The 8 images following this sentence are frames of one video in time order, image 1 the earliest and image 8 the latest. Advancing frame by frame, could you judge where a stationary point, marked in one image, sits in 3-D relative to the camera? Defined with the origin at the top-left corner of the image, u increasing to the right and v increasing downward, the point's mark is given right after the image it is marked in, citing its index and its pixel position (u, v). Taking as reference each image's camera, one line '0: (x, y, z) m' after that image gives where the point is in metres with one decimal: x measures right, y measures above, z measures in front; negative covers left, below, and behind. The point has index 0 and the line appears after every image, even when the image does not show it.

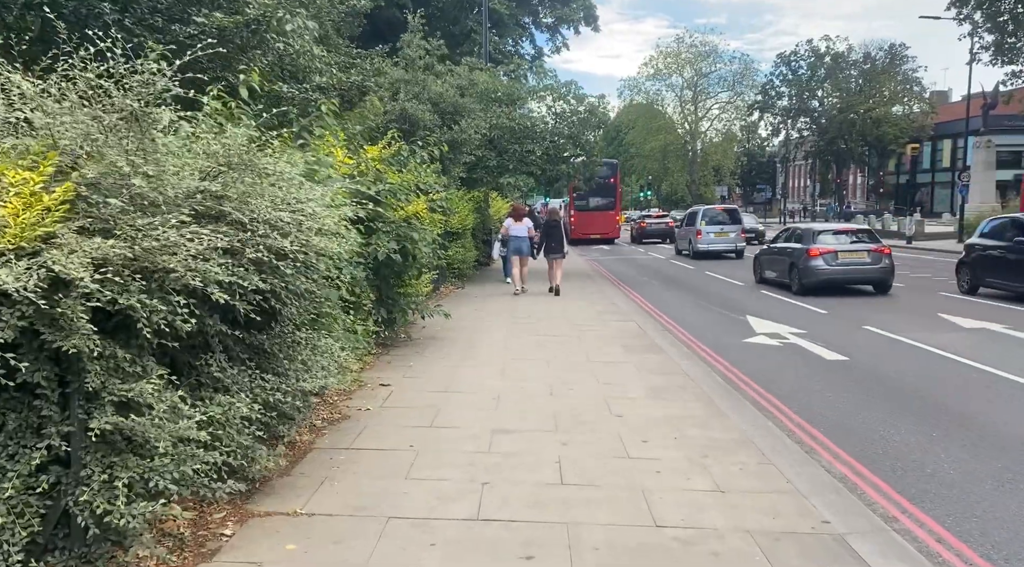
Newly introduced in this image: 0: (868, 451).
0: (+2.8, -1.3, +6.0) m
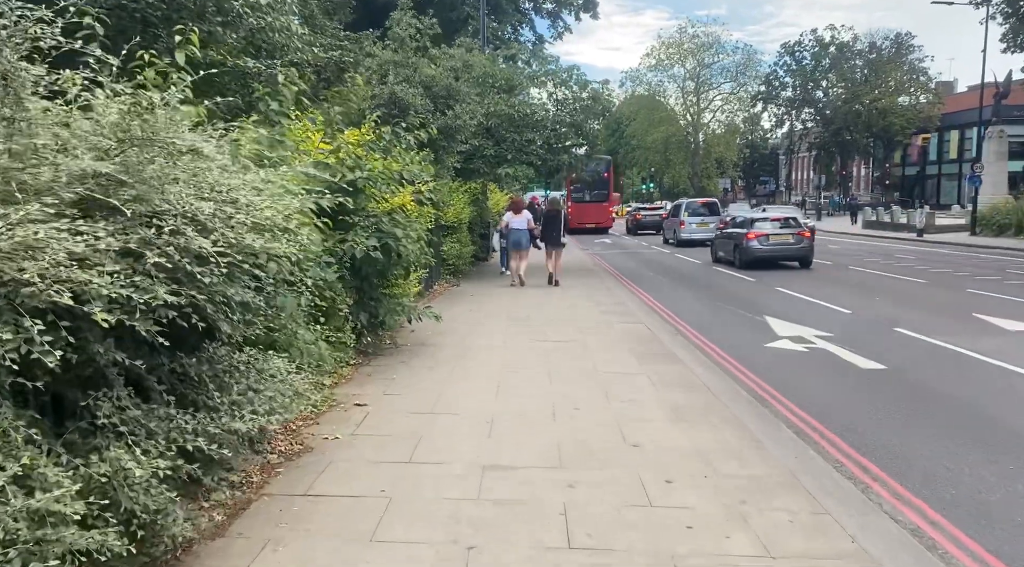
0: (+2.8, -1.4, +5.0) m
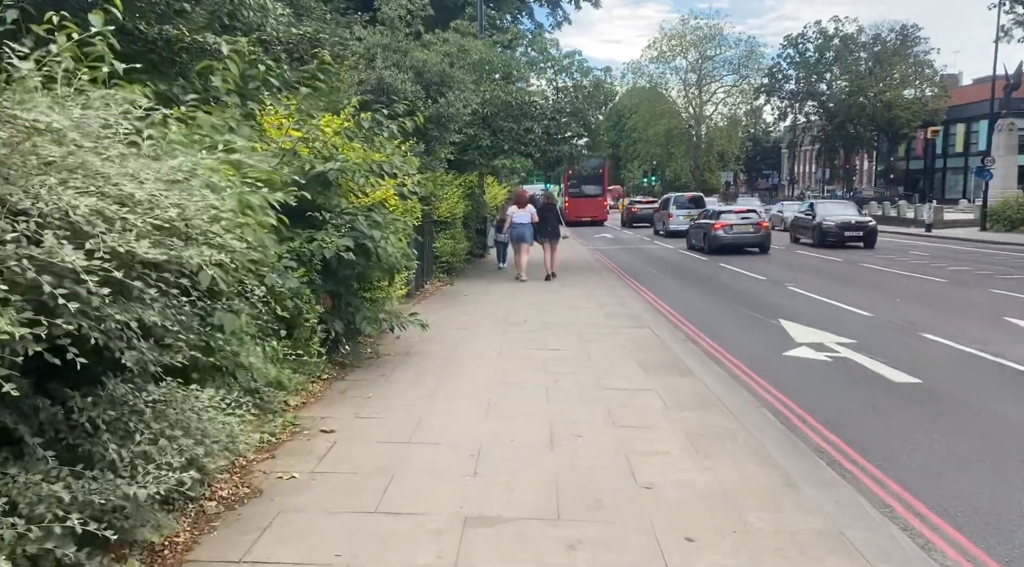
0: (+2.7, -1.4, +4.2) m
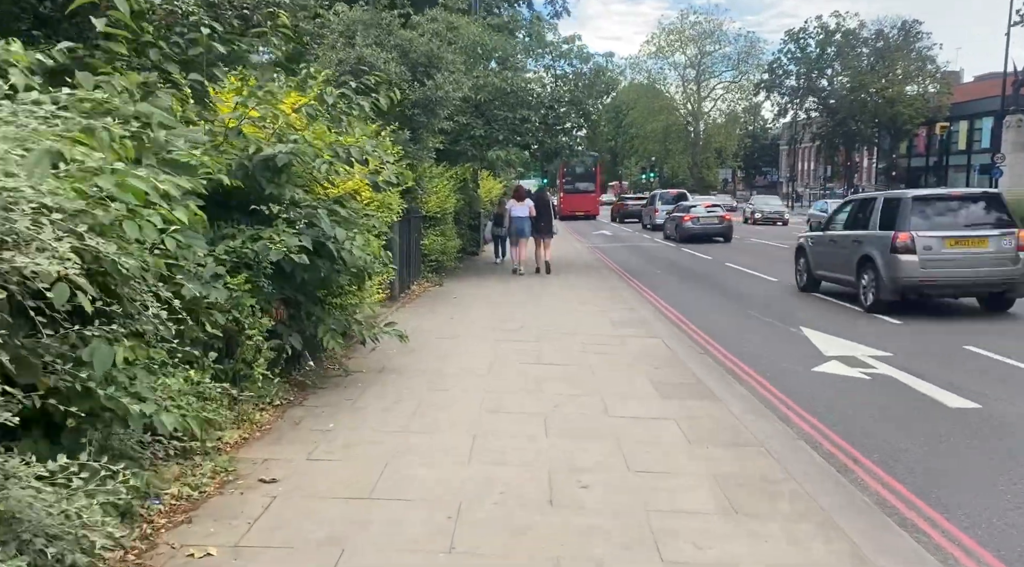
0: (+2.7, -1.5, +3.1) m
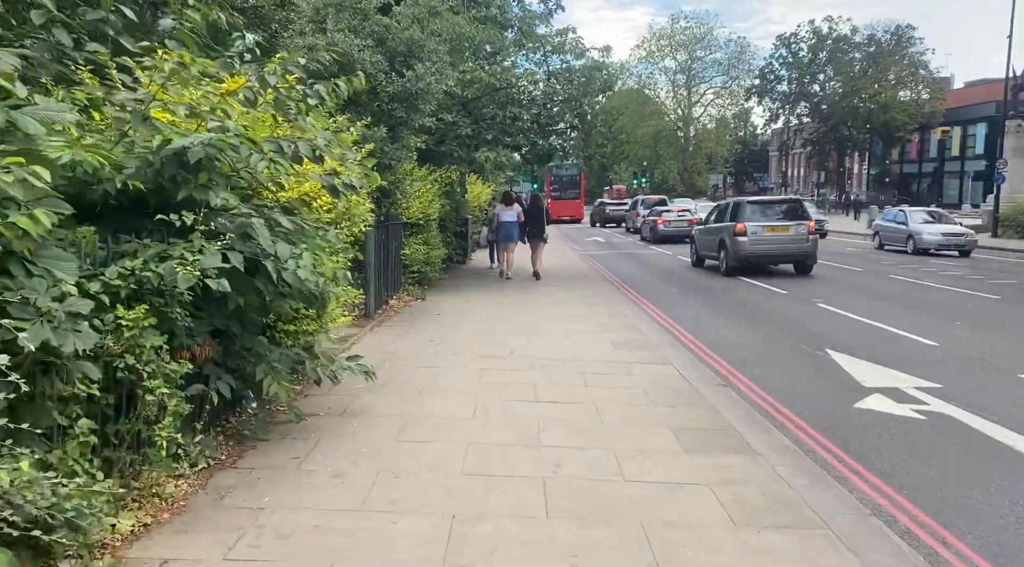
0: (+2.7, -1.7, +1.9) m
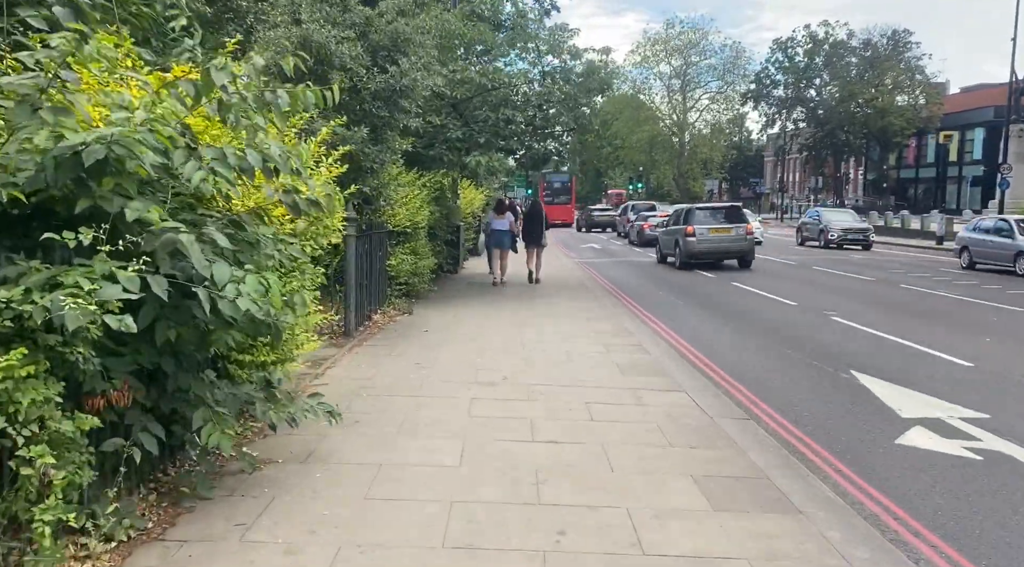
0: (+2.6, -1.8, +1.1) m
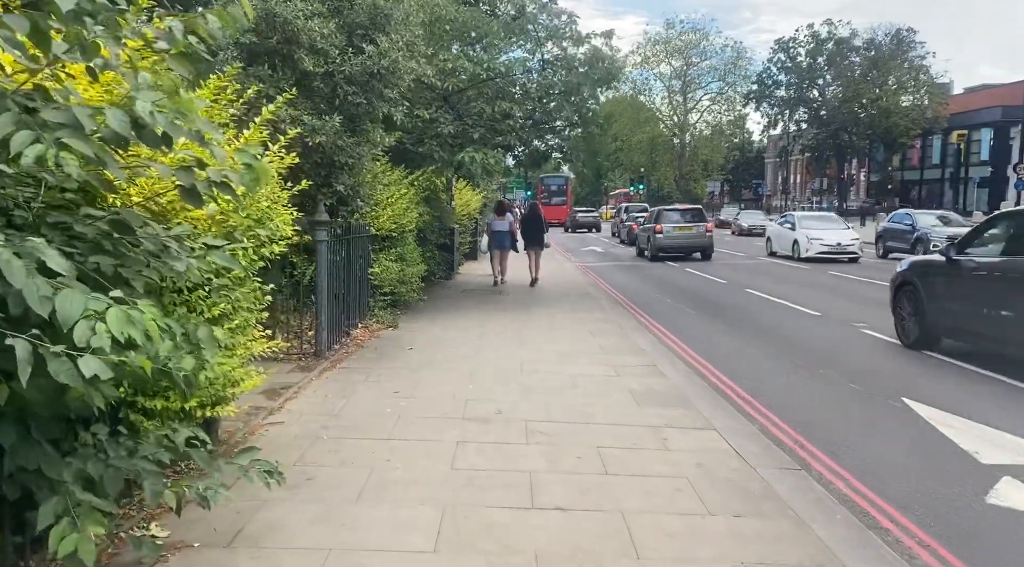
0: (+2.6, -1.9, -0.1) m
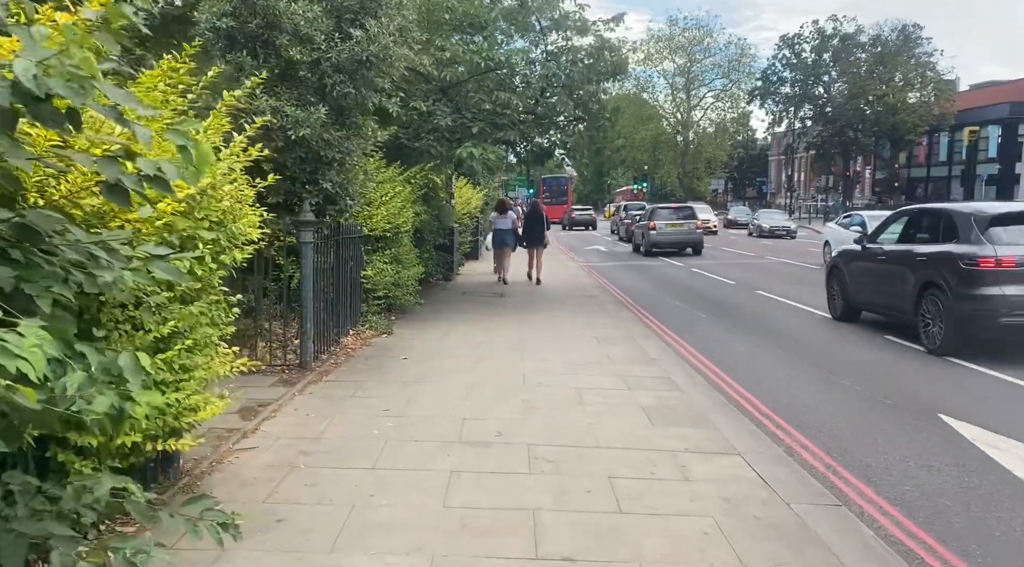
0: (+2.6, -2.0, -0.7) m
